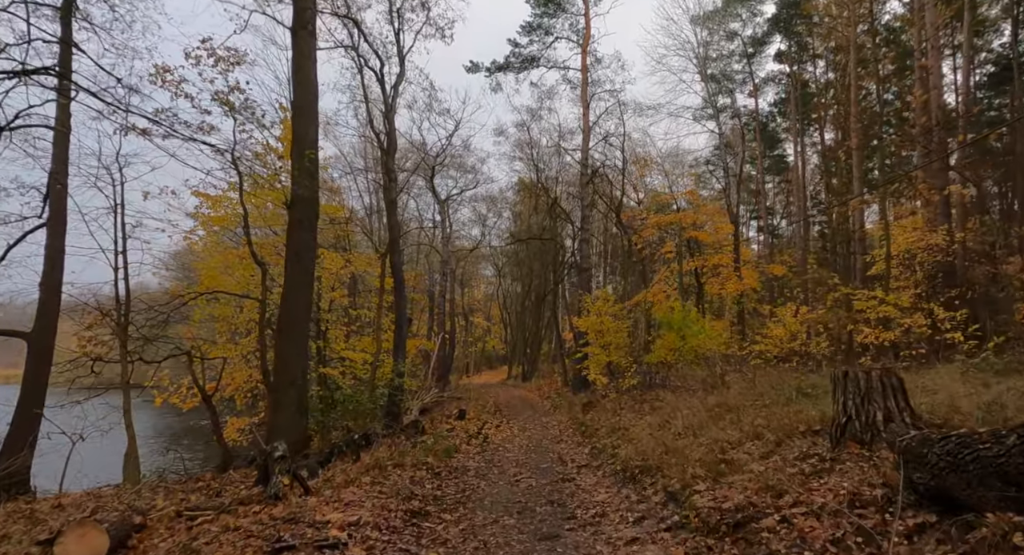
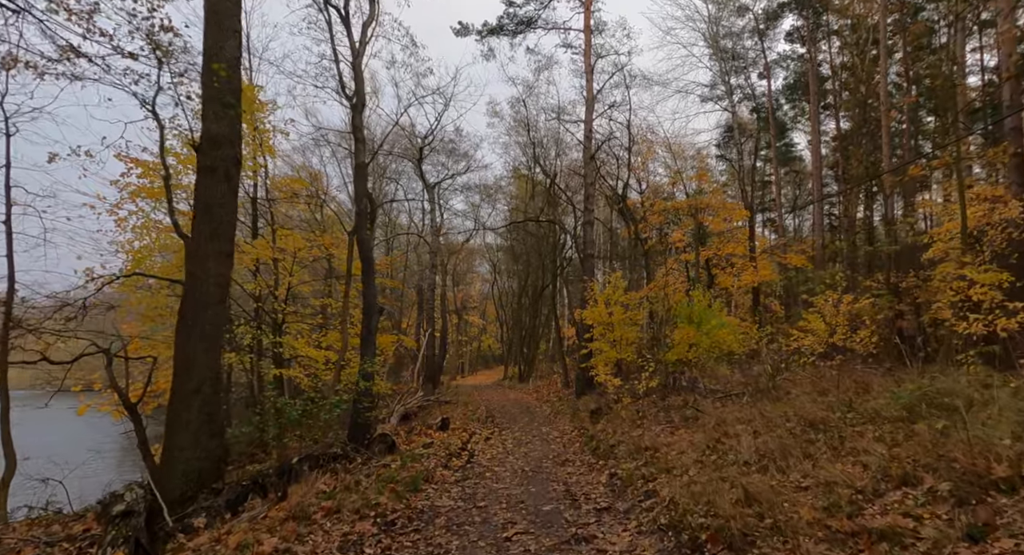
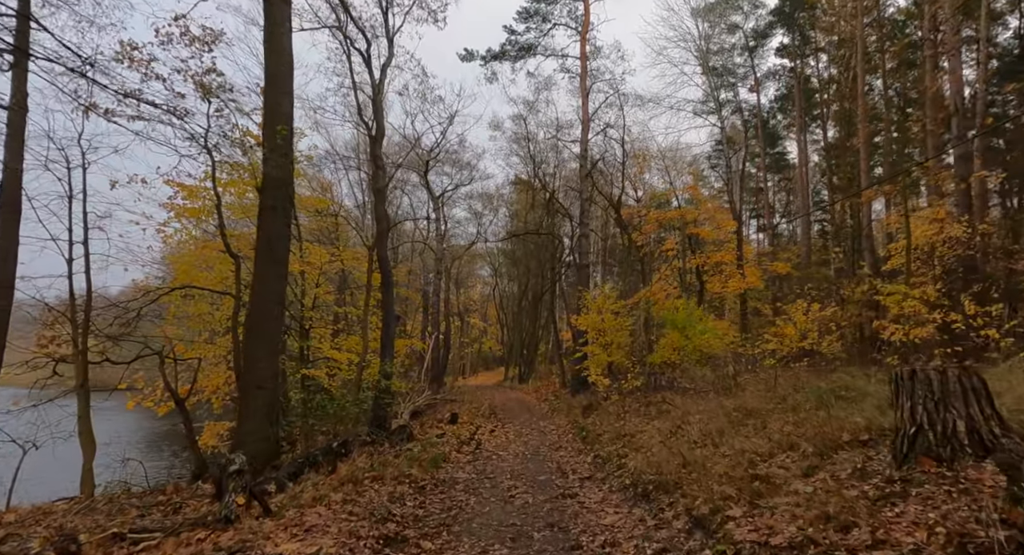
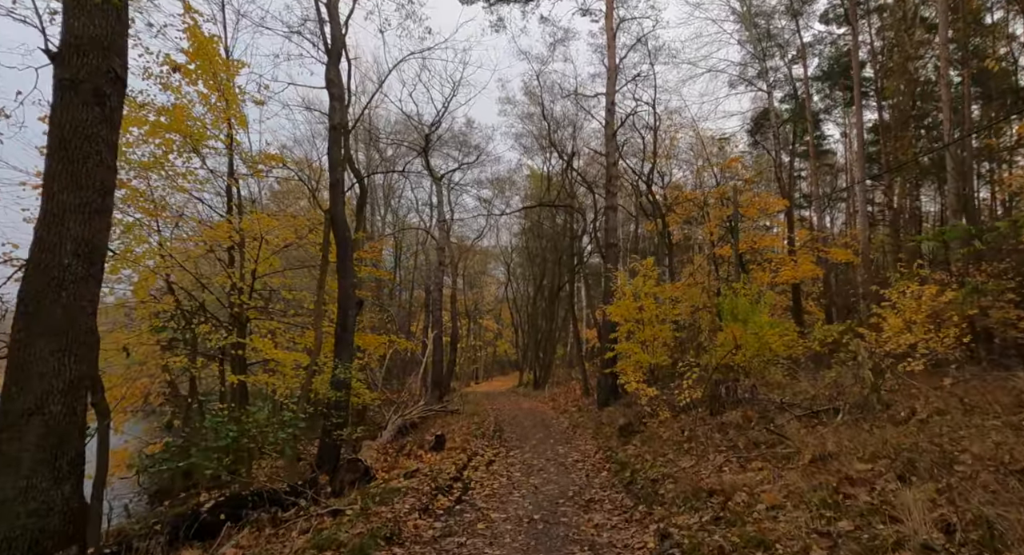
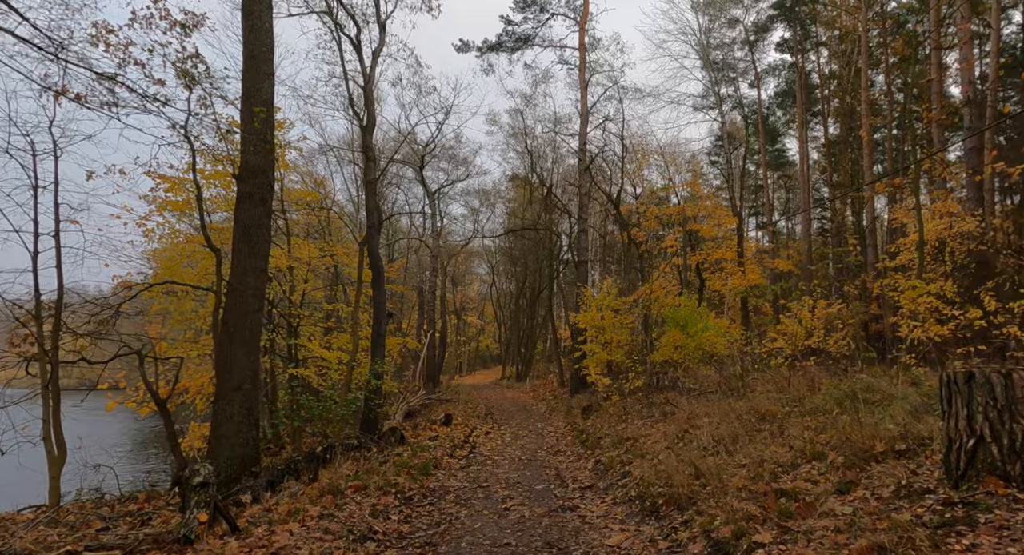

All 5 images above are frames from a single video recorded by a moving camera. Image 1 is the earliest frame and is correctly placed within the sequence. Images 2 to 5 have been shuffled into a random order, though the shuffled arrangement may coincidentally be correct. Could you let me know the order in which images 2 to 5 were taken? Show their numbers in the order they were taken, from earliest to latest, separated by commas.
3, 5, 2, 4
